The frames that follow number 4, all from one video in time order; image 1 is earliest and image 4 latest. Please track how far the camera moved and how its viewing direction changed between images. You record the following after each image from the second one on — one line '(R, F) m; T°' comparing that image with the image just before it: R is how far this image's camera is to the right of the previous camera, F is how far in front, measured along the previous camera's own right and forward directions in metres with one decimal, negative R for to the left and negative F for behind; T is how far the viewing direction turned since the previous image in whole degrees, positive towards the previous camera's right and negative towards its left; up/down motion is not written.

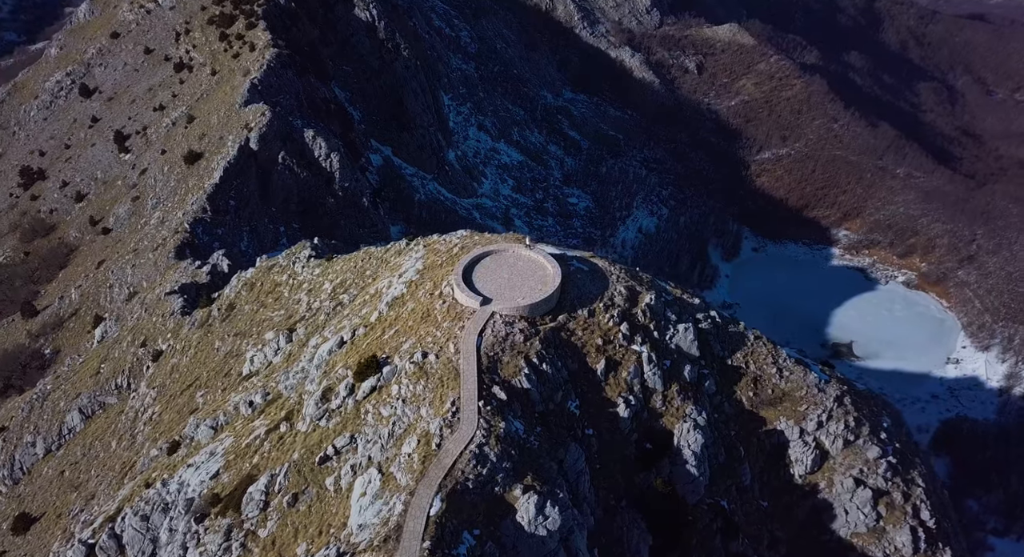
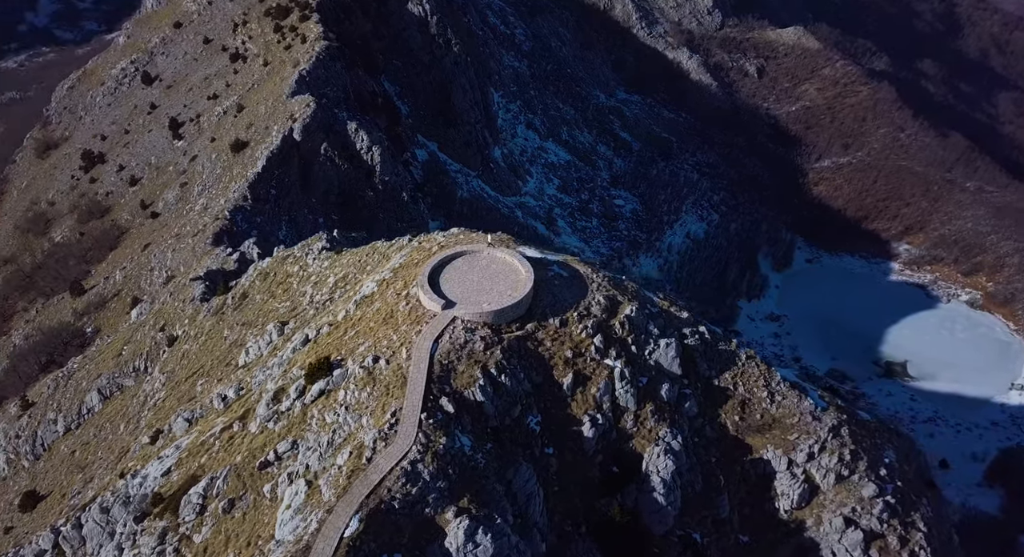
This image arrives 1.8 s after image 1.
(+4.8, +2.9) m; -4°
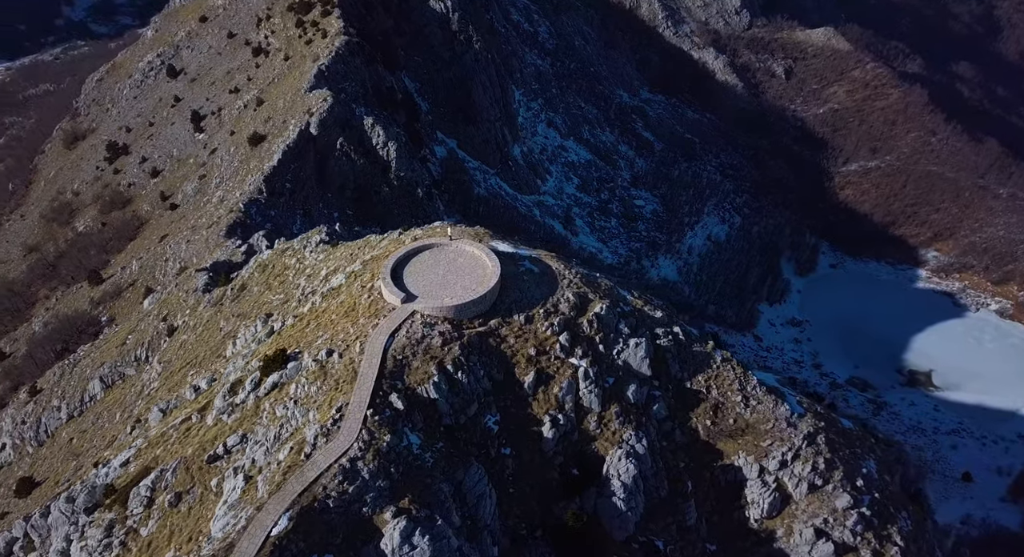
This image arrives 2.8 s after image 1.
(+3.3, +1.3) m; -2°
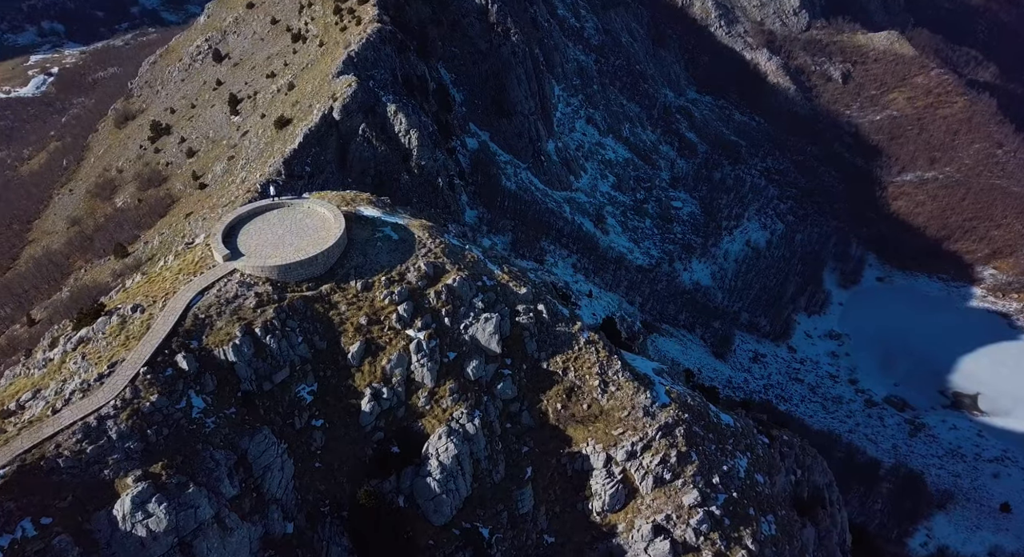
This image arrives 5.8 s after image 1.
(+11.0, +3.7) m; -4°
